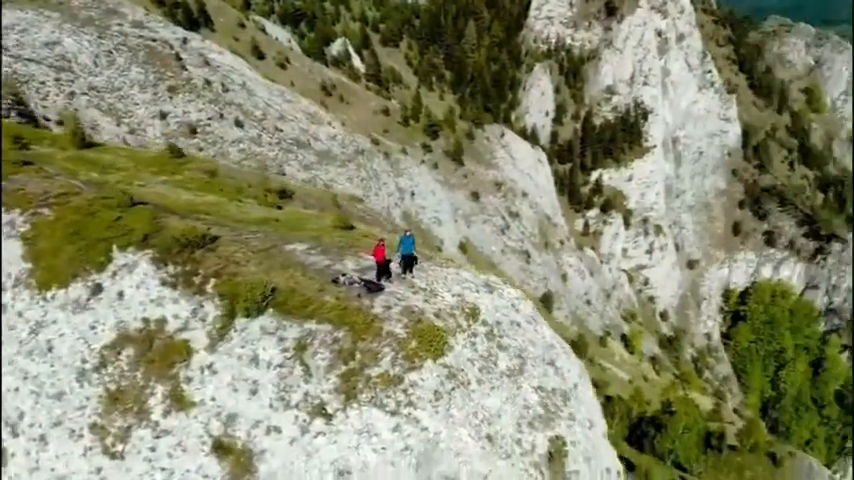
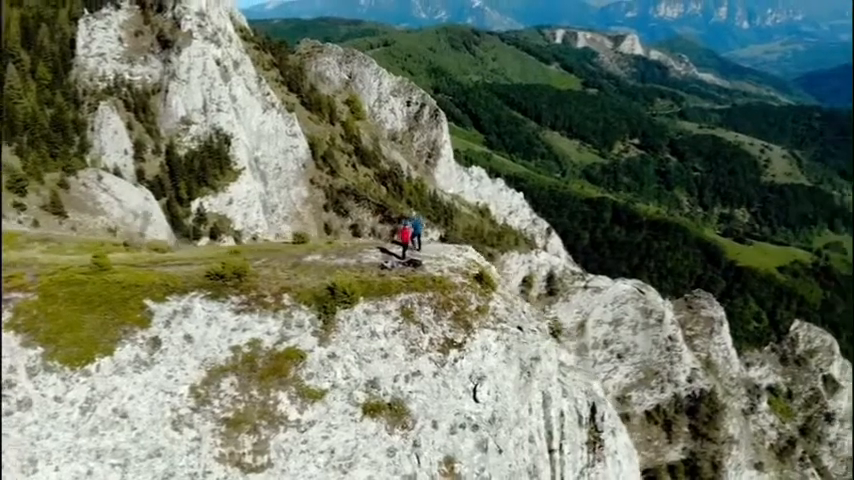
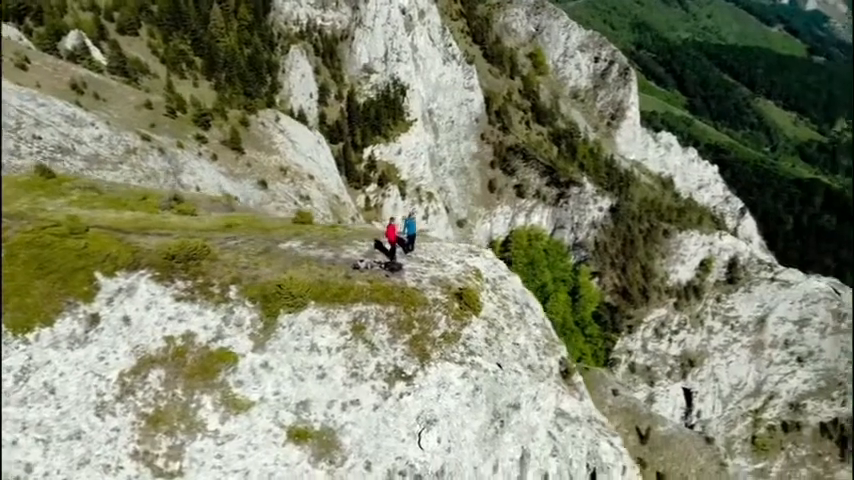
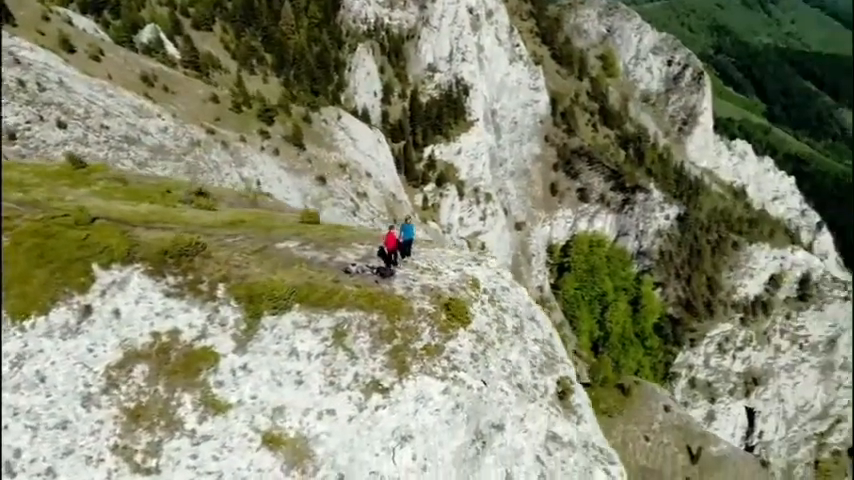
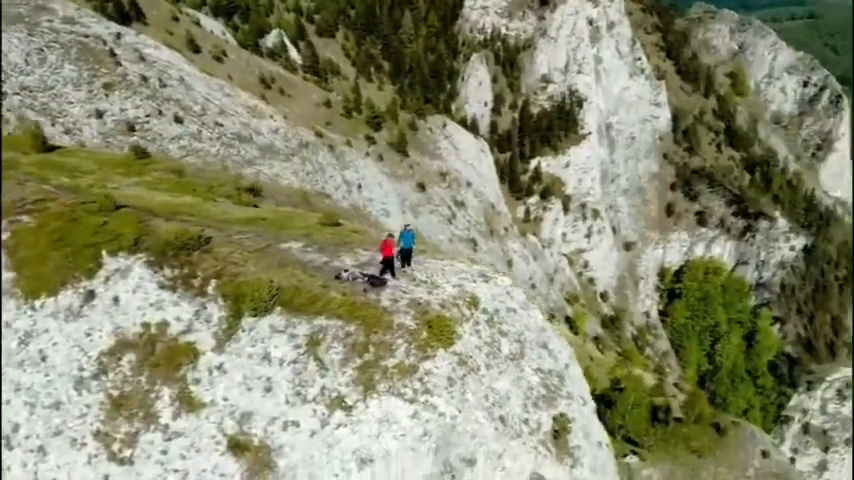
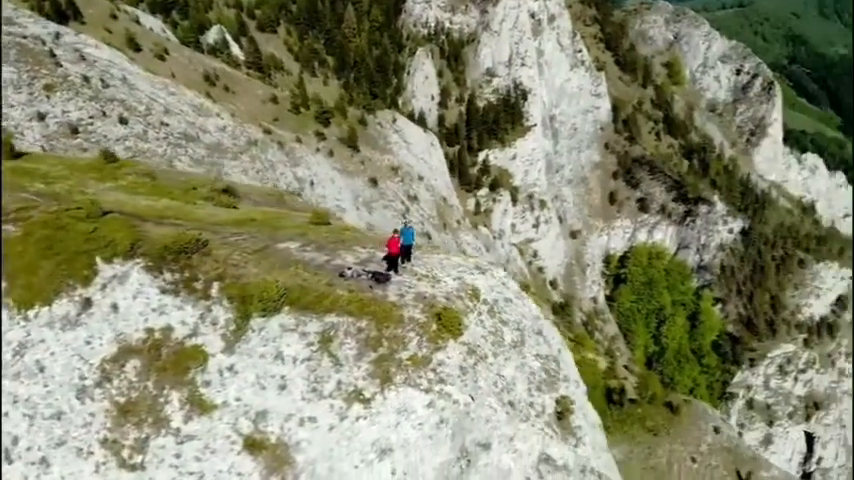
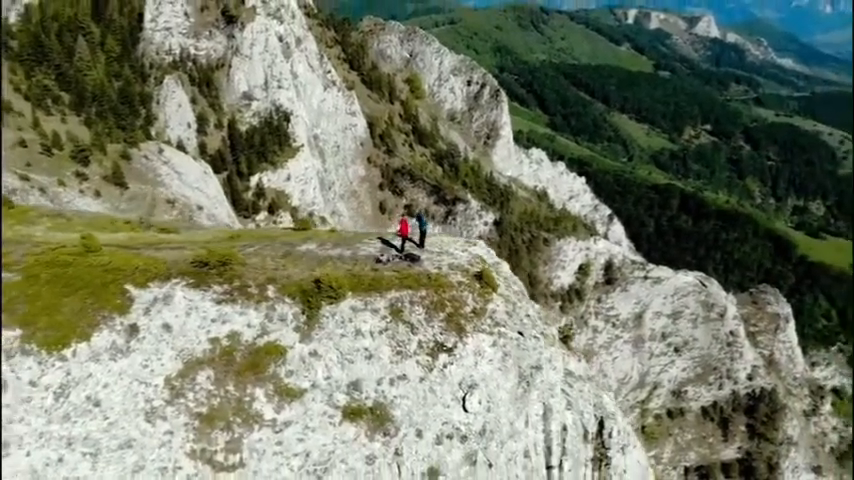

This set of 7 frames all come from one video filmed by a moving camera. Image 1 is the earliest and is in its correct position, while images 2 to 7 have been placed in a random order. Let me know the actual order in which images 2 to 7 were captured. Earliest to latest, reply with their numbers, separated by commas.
5, 6, 4, 3, 7, 2
